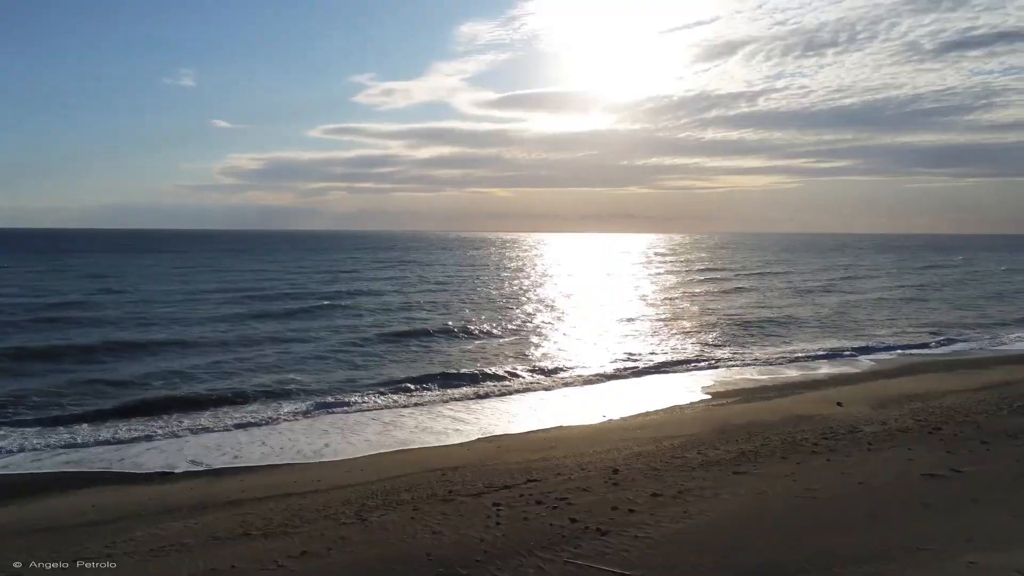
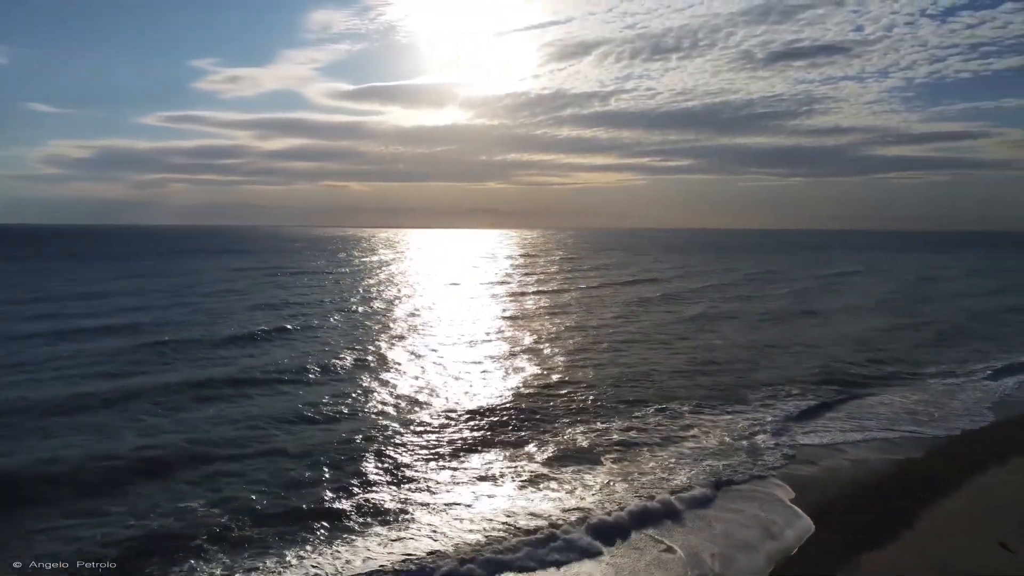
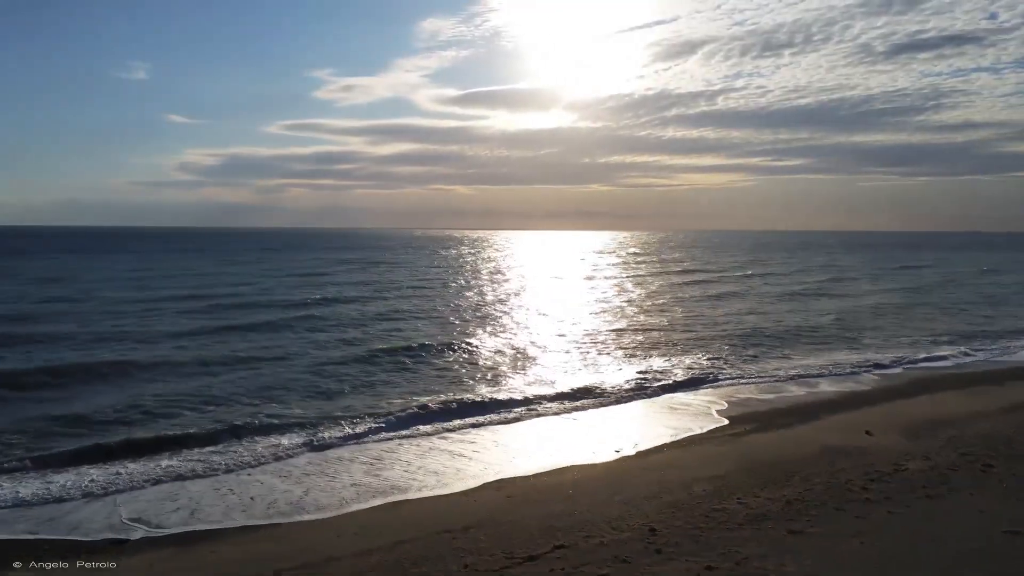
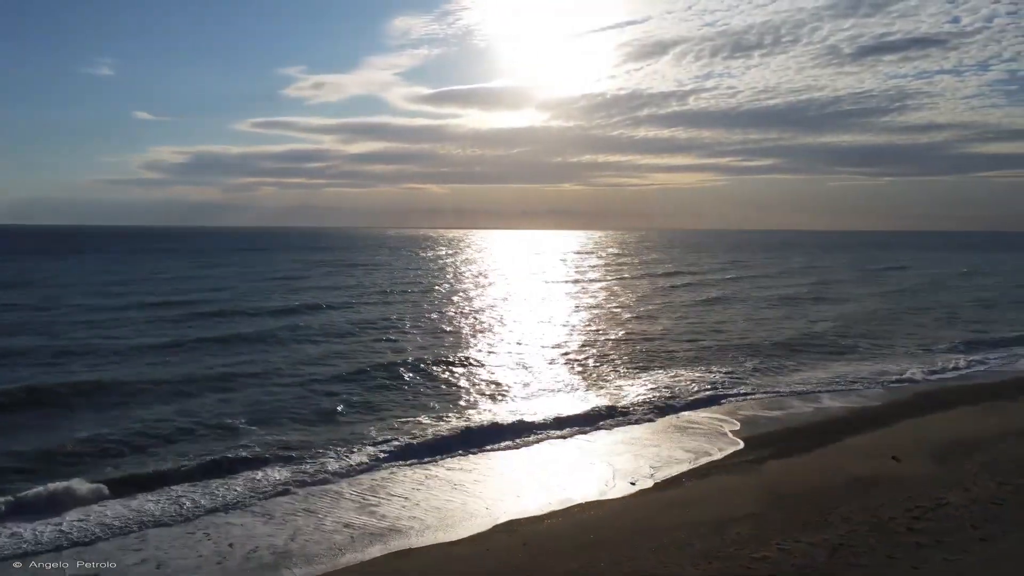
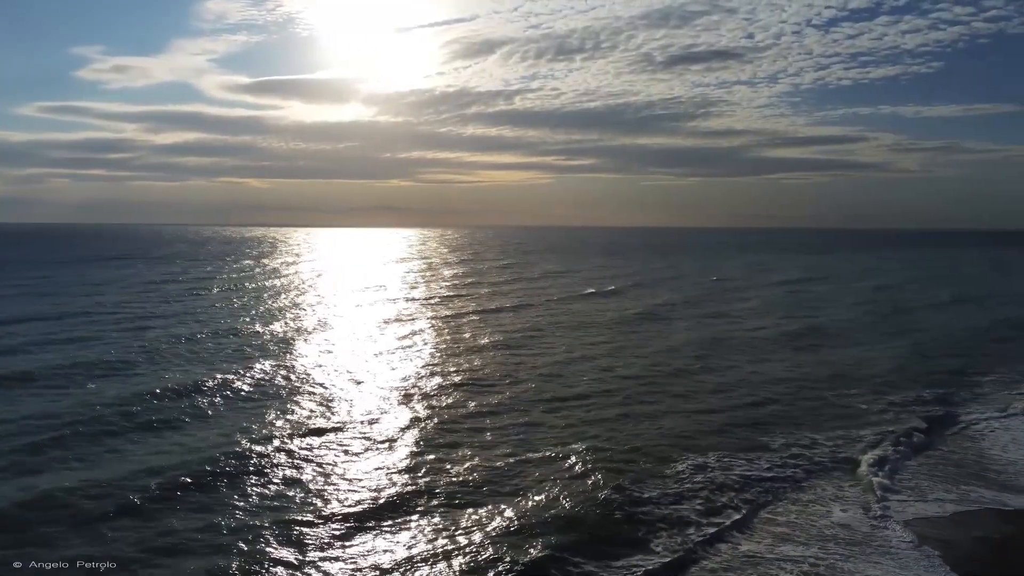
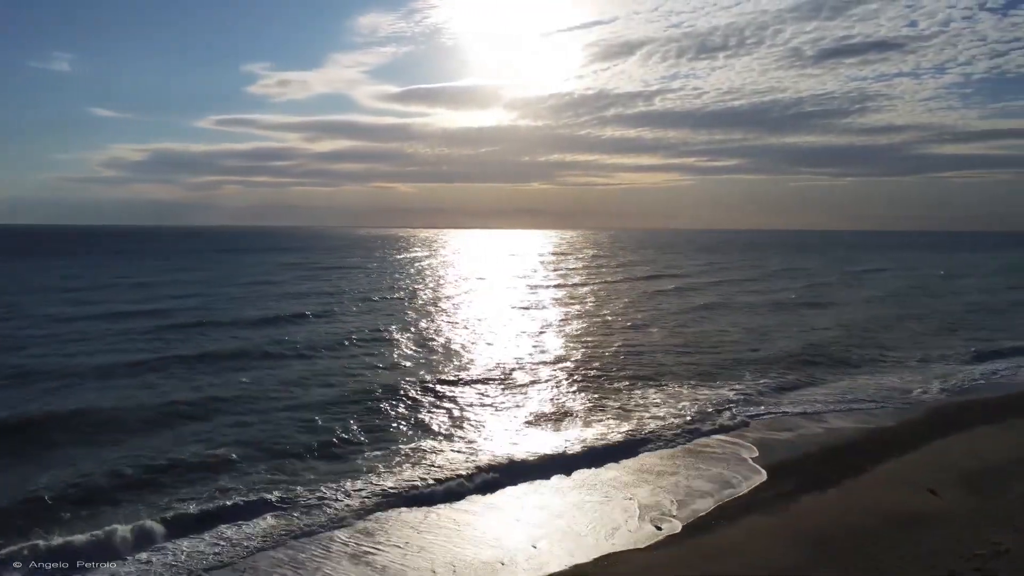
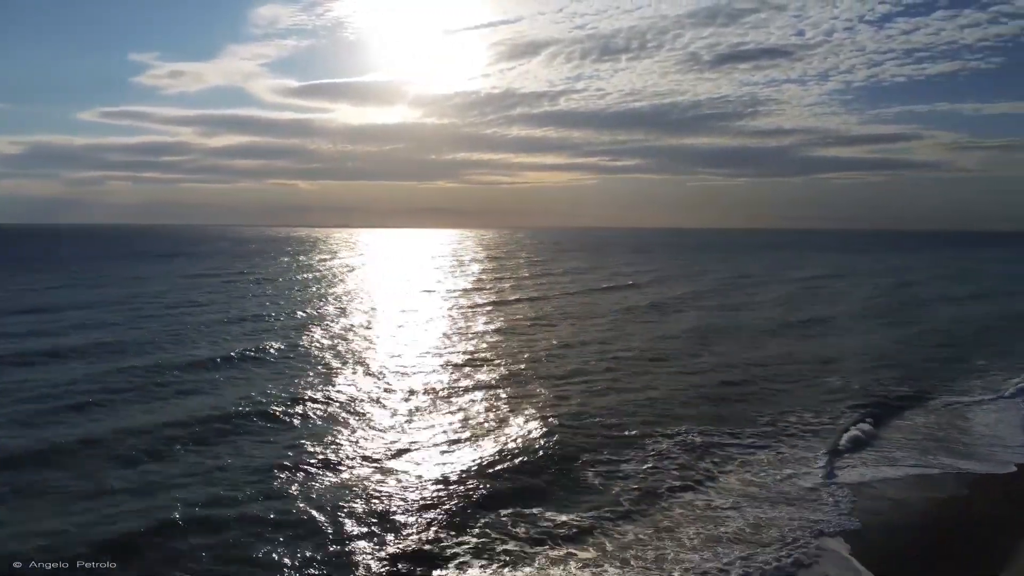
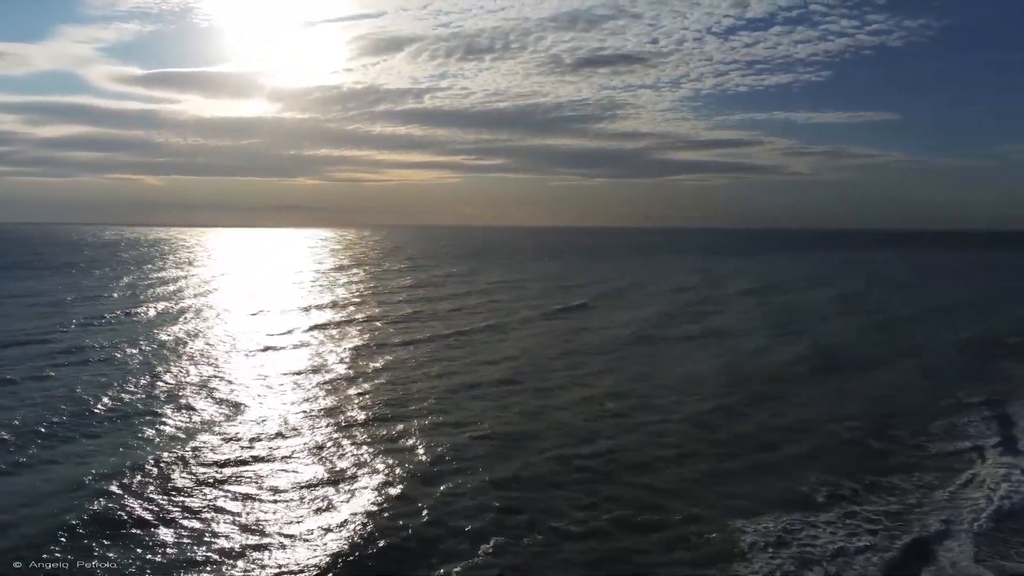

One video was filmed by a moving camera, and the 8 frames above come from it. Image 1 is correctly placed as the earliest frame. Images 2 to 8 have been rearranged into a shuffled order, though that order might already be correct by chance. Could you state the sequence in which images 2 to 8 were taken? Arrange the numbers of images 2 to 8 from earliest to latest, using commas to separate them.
3, 4, 6, 2, 7, 5, 8
